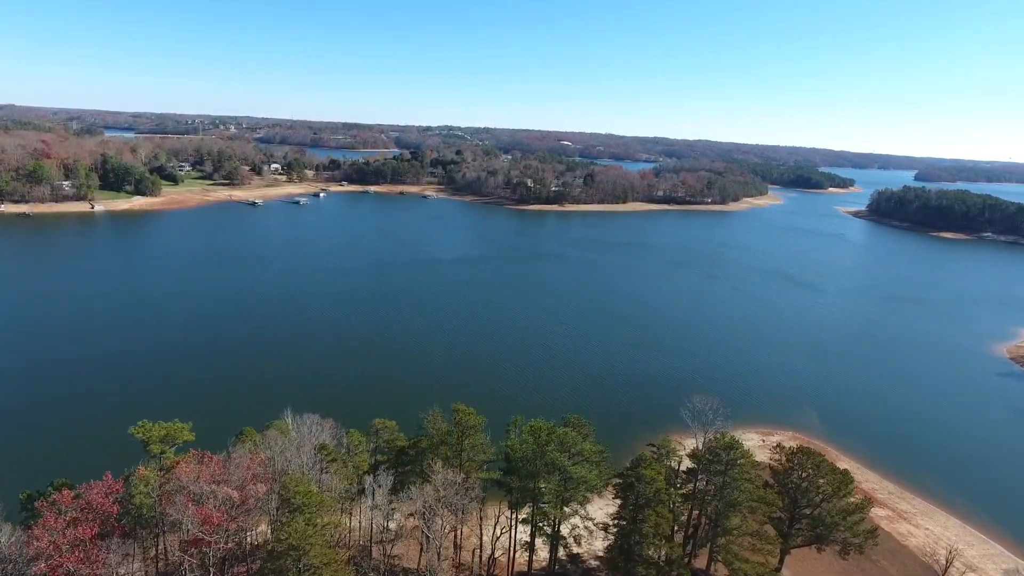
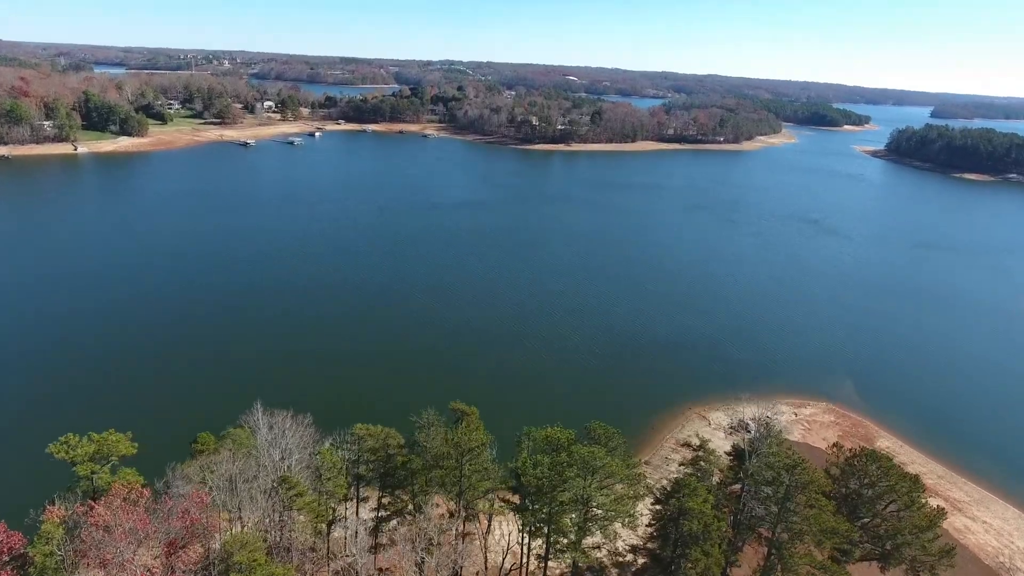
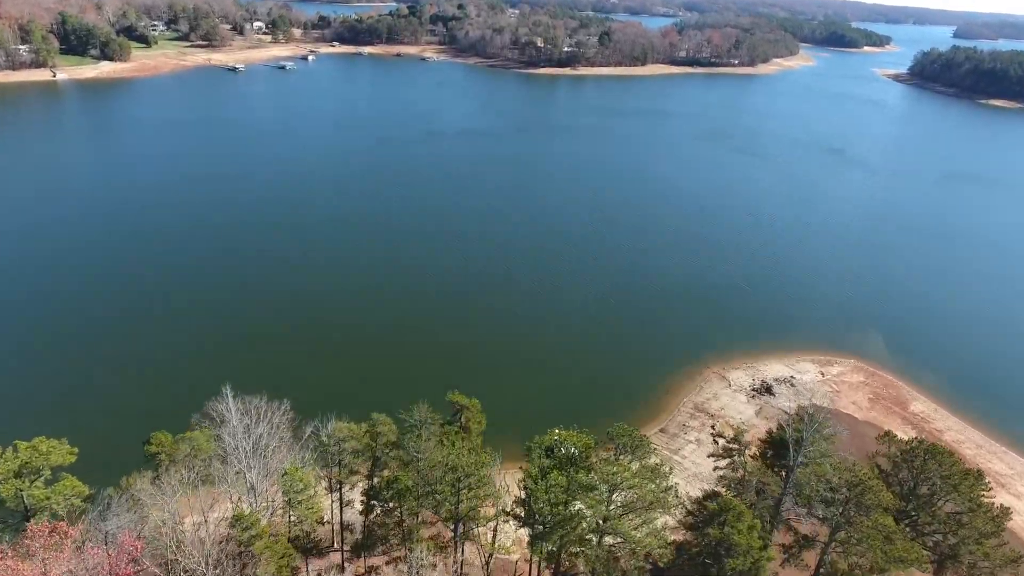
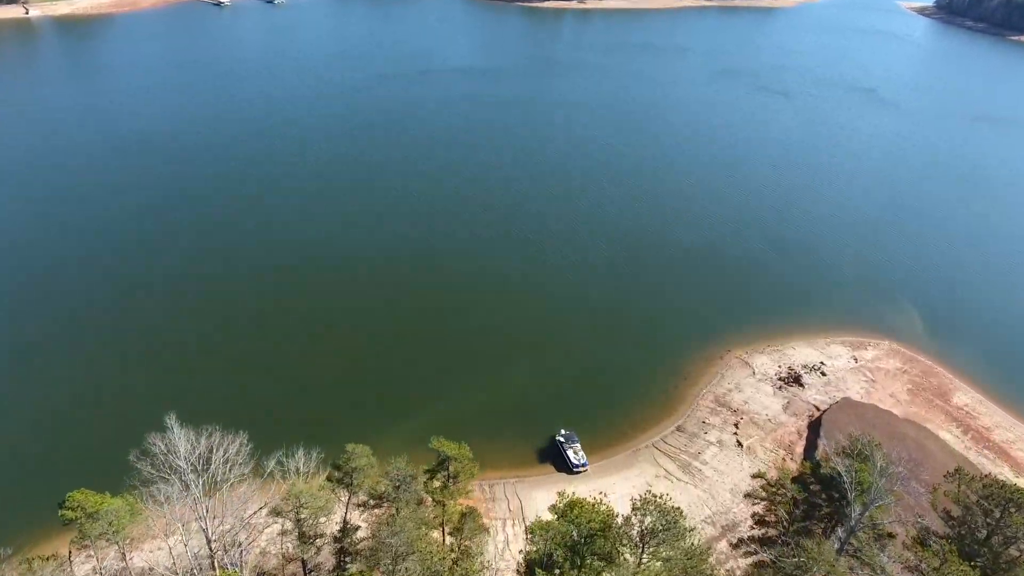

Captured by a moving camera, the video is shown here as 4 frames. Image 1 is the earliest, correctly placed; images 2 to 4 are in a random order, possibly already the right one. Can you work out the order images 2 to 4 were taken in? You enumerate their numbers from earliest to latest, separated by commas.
2, 3, 4
